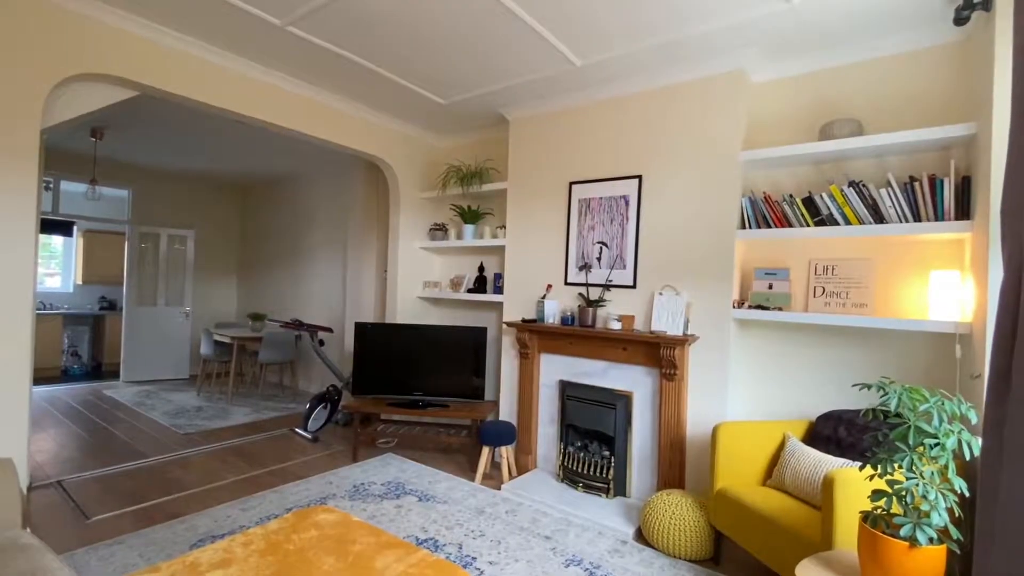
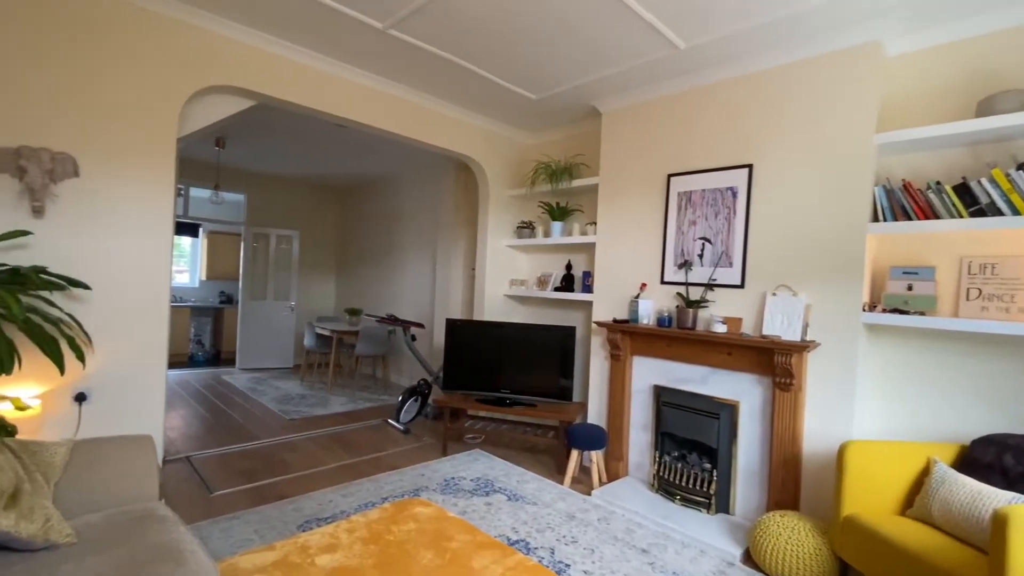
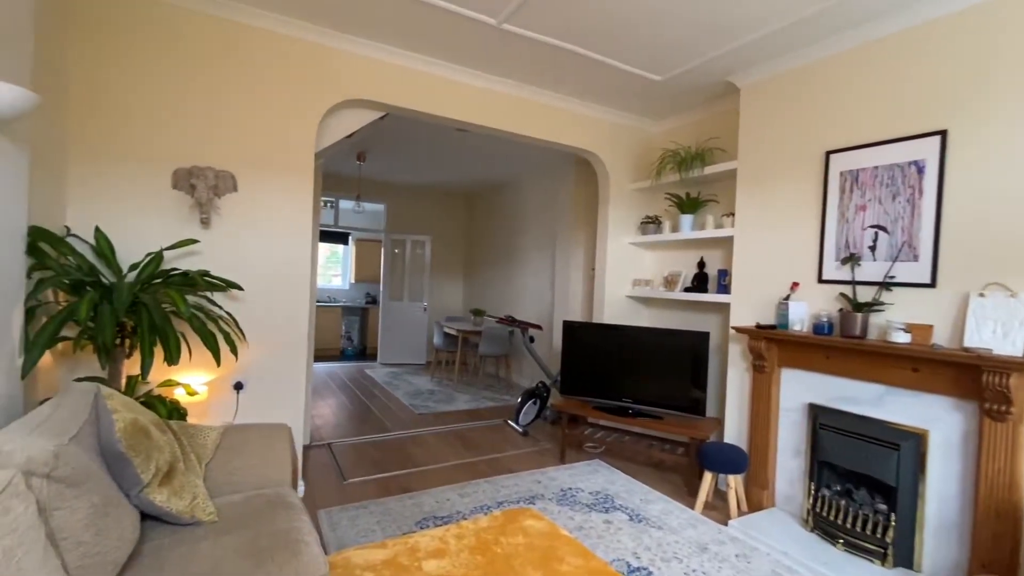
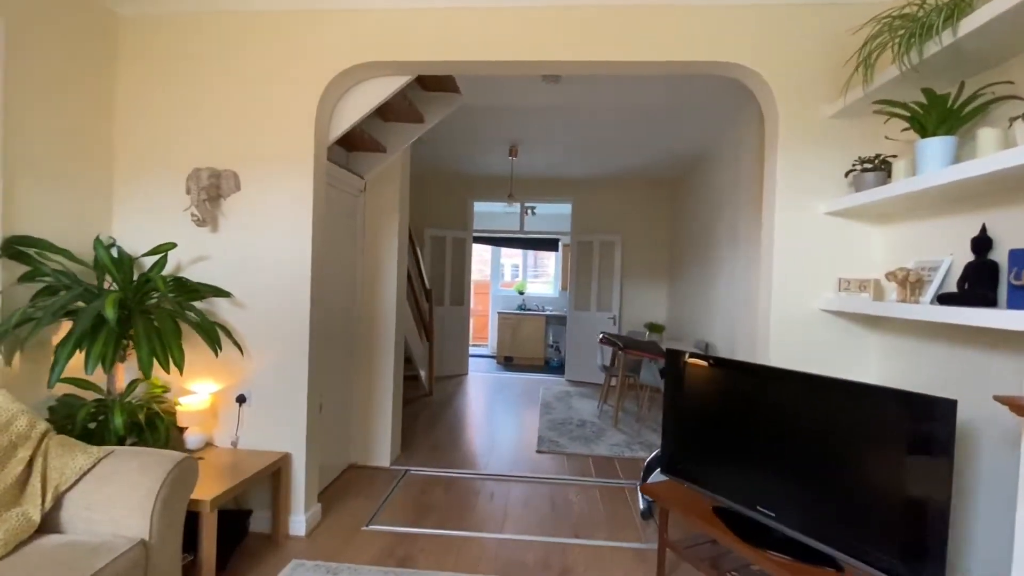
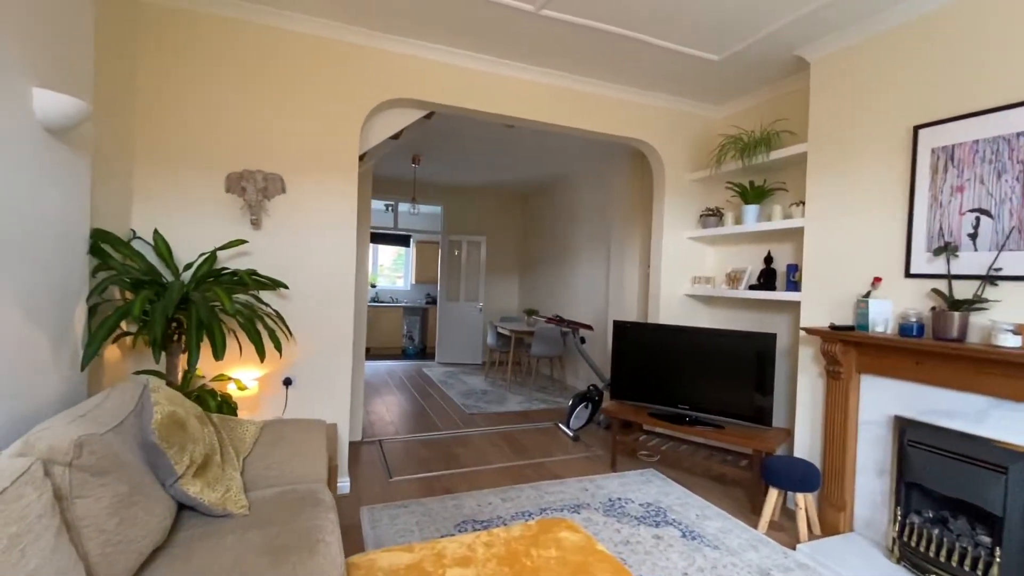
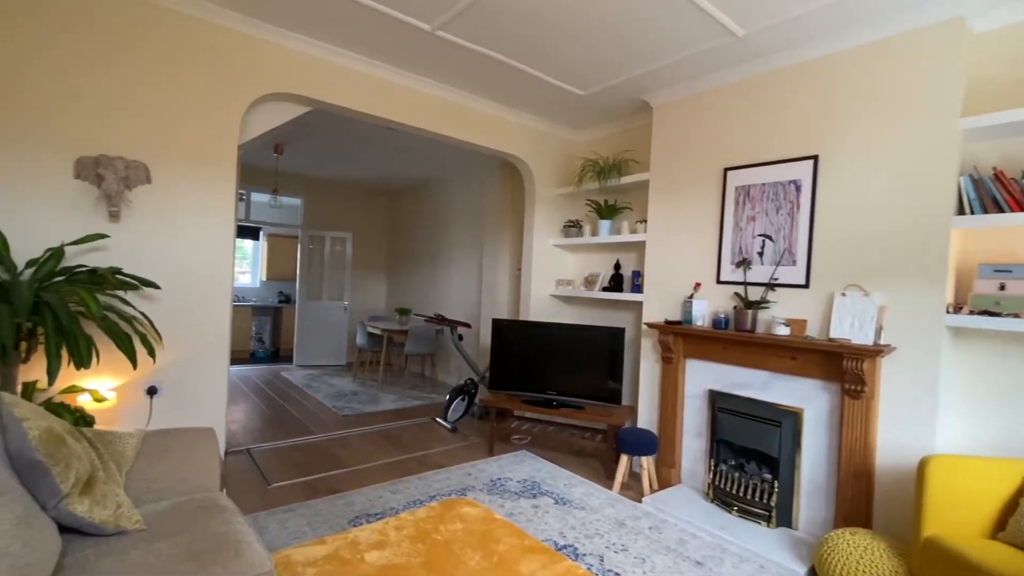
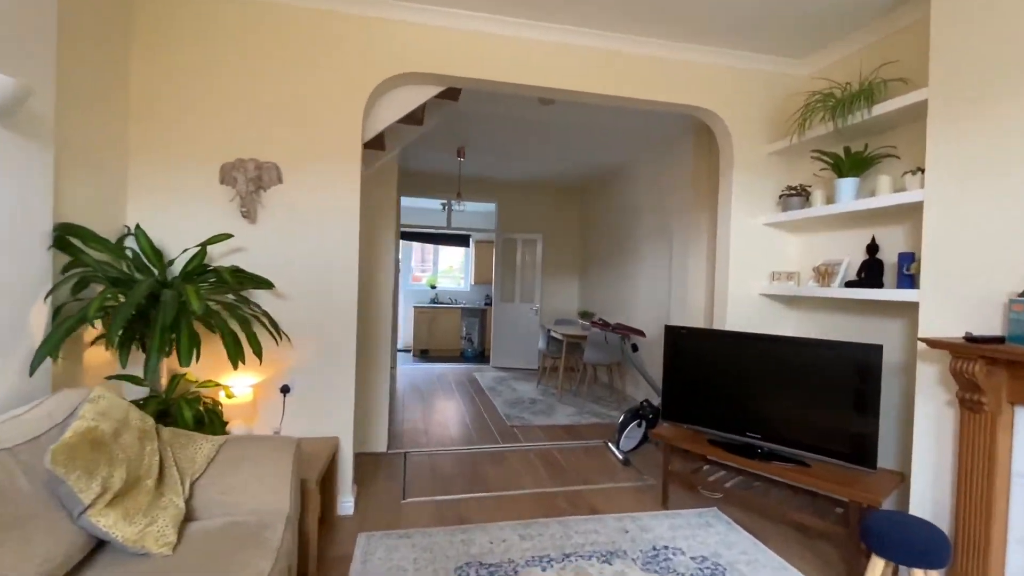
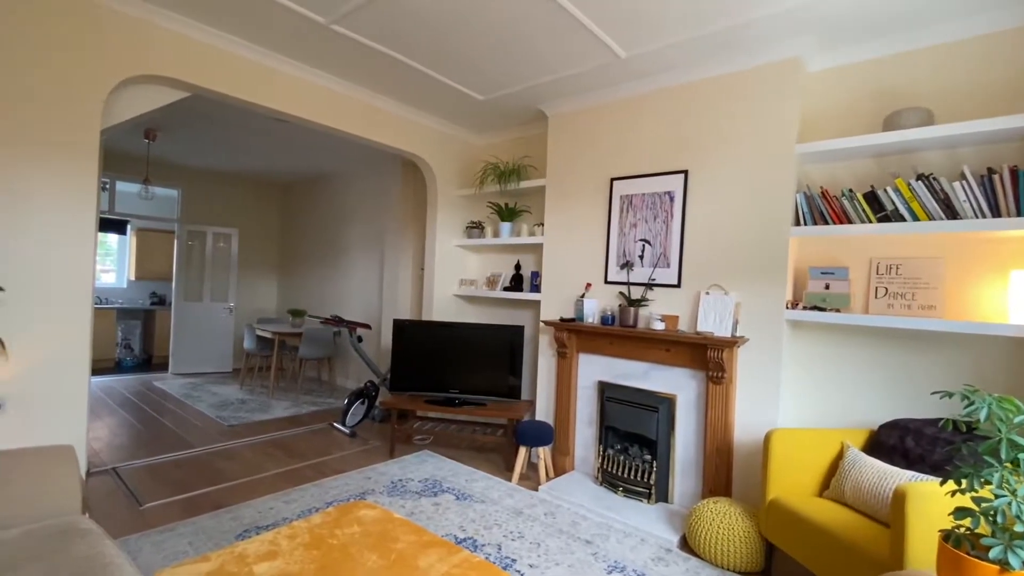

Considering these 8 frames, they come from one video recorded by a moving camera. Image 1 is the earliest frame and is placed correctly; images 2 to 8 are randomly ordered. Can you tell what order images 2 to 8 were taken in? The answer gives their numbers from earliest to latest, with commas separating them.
8, 2, 6, 3, 5, 7, 4
